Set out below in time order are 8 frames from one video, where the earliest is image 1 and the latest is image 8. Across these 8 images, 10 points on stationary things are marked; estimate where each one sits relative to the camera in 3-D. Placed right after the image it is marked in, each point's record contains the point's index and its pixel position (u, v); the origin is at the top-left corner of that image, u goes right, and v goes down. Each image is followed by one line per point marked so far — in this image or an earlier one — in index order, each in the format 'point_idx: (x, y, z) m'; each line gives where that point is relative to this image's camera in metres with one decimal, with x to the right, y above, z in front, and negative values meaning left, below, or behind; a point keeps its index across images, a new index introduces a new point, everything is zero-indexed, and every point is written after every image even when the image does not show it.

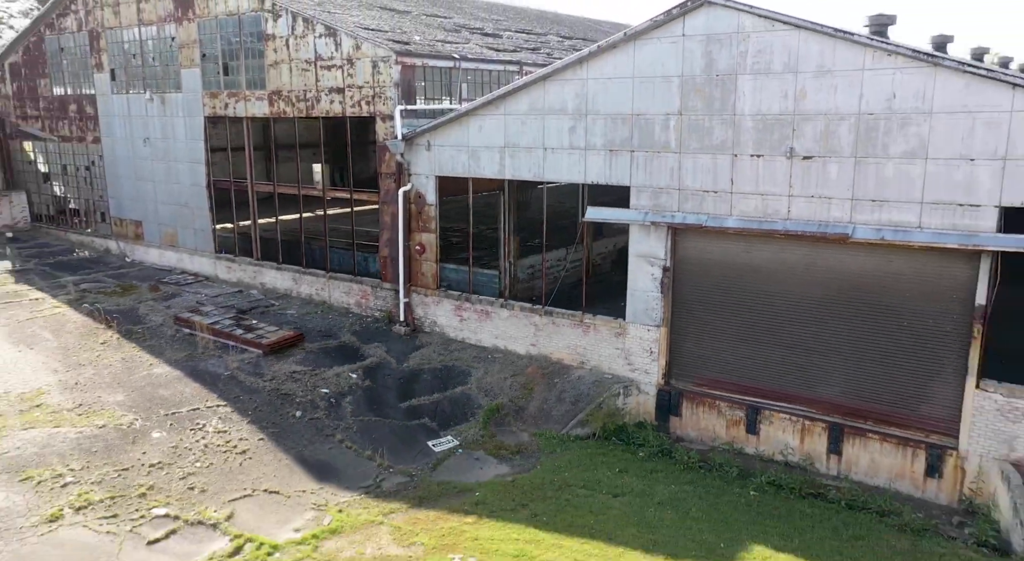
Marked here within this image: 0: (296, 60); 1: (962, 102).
0: (-3.3, +3.4, +12.7) m
1: (+4.0, +1.6, +7.4) m
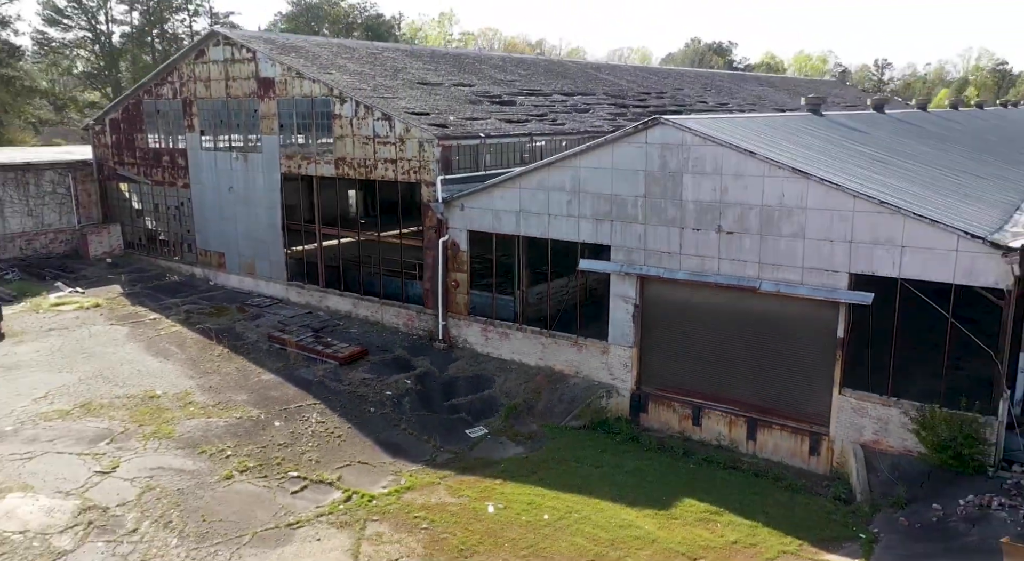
0: (-3.1, +2.9, +16.5) m
1: (+4.2, +1.1, +11.1) m
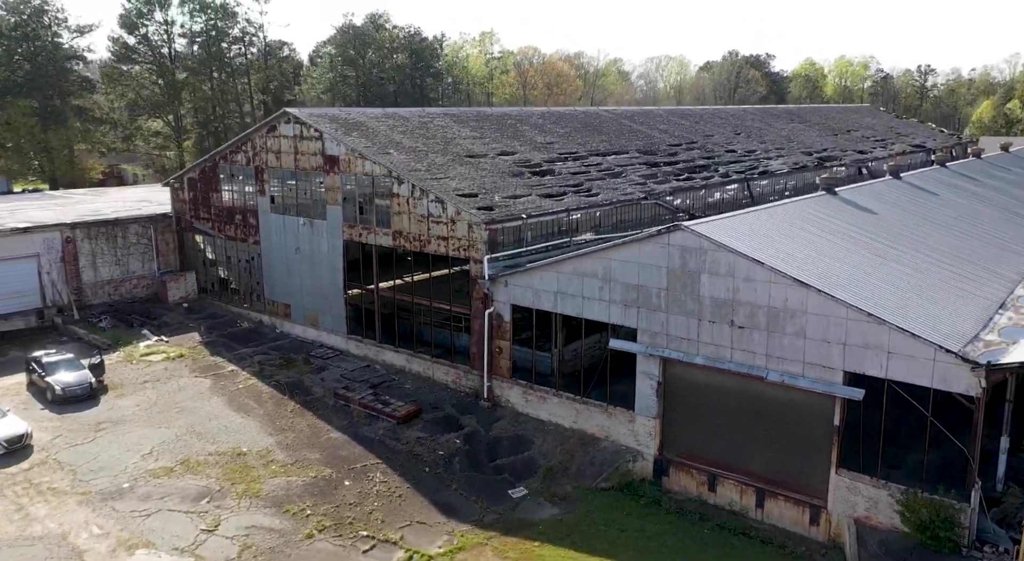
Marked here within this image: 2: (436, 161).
0: (-2.2, +1.5, +18.4) m
1: (+4.8, -0.4, +12.7) m
2: (-1.8, +2.9, +19.8) m
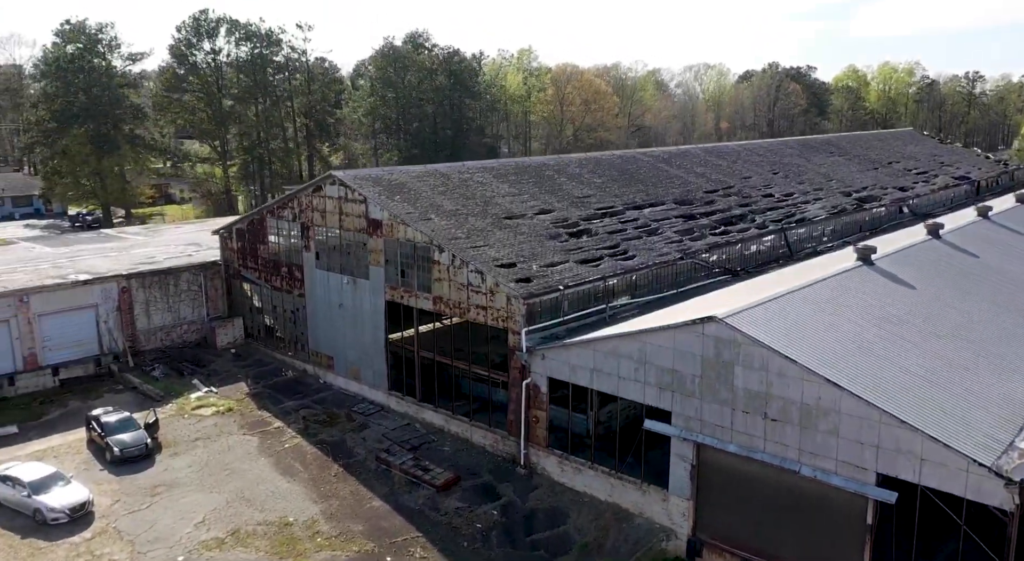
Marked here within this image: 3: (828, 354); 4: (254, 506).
0: (-1.3, 0.0, +19.0) m
1: (+5.4, -2.0, +13.0) m
2: (-0.9, +1.4, +20.3) m
3: (+5.4, -1.2, +14.0) m
4: (-5.3, -4.6, +16.8) m
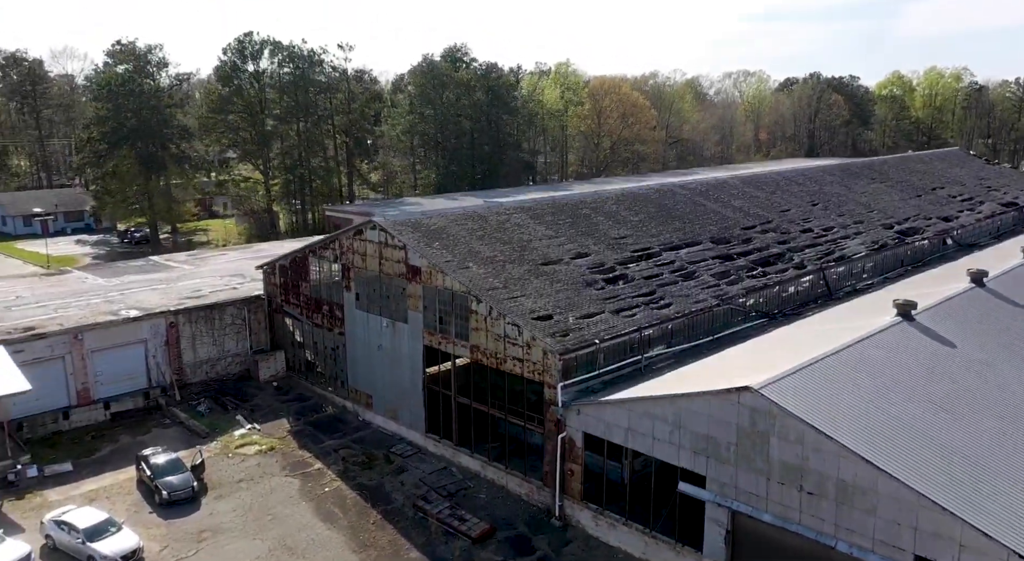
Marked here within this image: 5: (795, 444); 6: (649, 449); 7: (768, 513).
0: (-0.5, -1.2, +19.2) m
1: (+6.0, -3.3, +13.0) m
2: (0.0, +0.2, +20.6) m
3: (+6.0, -2.5, +14.0) m
4: (-4.6, -5.8, +17.3) m
5: (+4.8, -2.8, +14.0) m
6: (+2.7, -3.4, +16.4) m
7: (+4.5, -4.1, +14.6) m
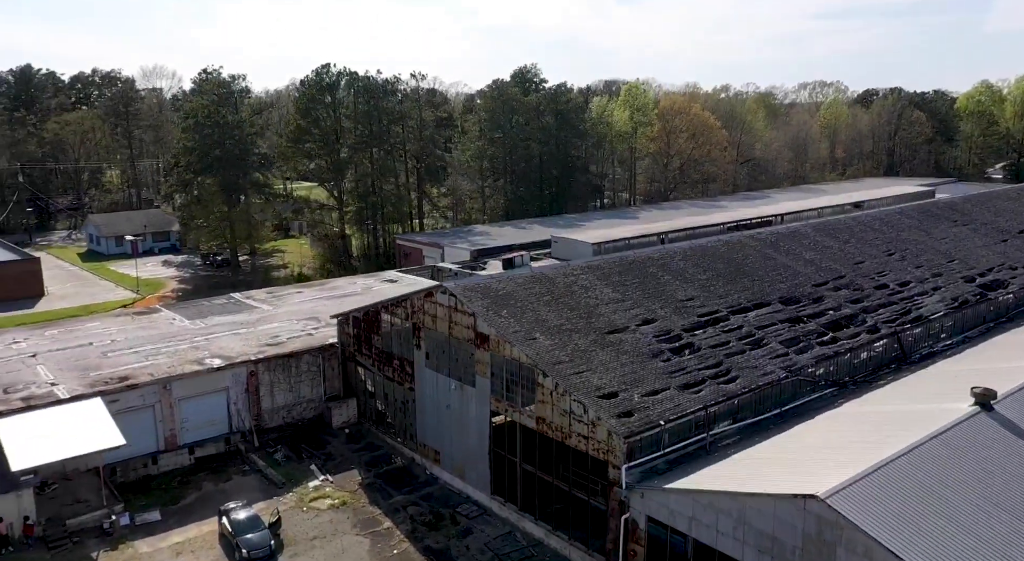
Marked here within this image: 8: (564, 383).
0: (+1.1, -3.0, +19.6) m
1: (+7.0, -5.2, +12.8) m
2: (+1.7, -1.6, +20.9) m
3: (+7.1, -4.4, +13.9) m
4: (-3.2, -7.5, +18.0) m
5: (+5.9, -4.7, +14.0) m
6: (+4.0, -5.2, +16.5) m
7: (+5.6, -6.0, +14.6) m
8: (+1.2, -2.4, +19.4) m
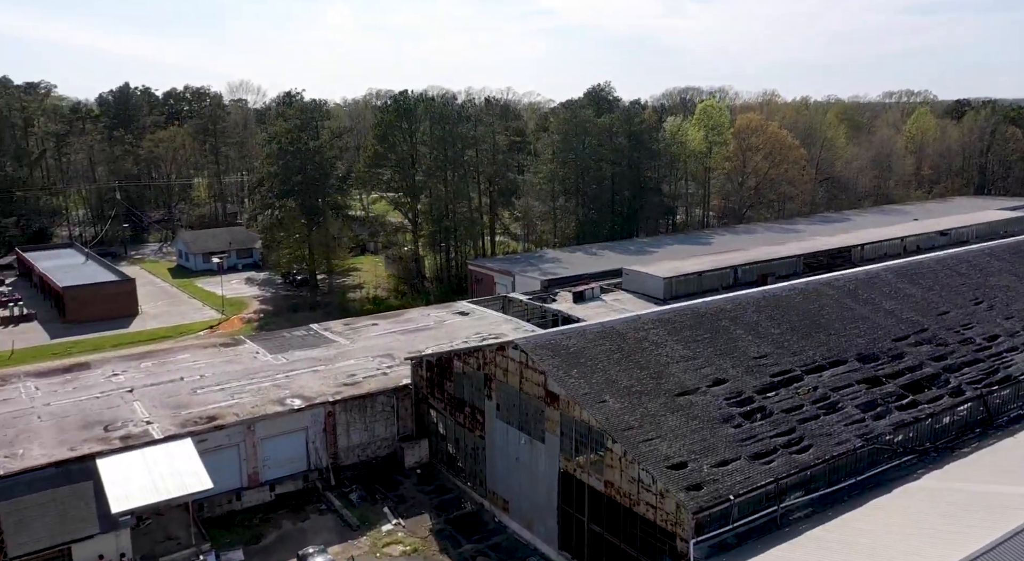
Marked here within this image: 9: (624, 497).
0: (+2.7, -4.6, +19.8) m
1: (+8.0, -7.0, +12.5) m
2: (+3.5, -3.3, +21.0) m
3: (+8.2, -6.2, +13.6) m
4: (-1.8, -9.1, +18.6) m
5: (+7.0, -6.4, +13.8) m
6: (+5.3, -6.9, +16.4) m
7: (+6.8, -7.8, +14.4) m
8: (+2.9, -4.0, +19.5) m
9: (+2.7, -5.3, +20.0) m
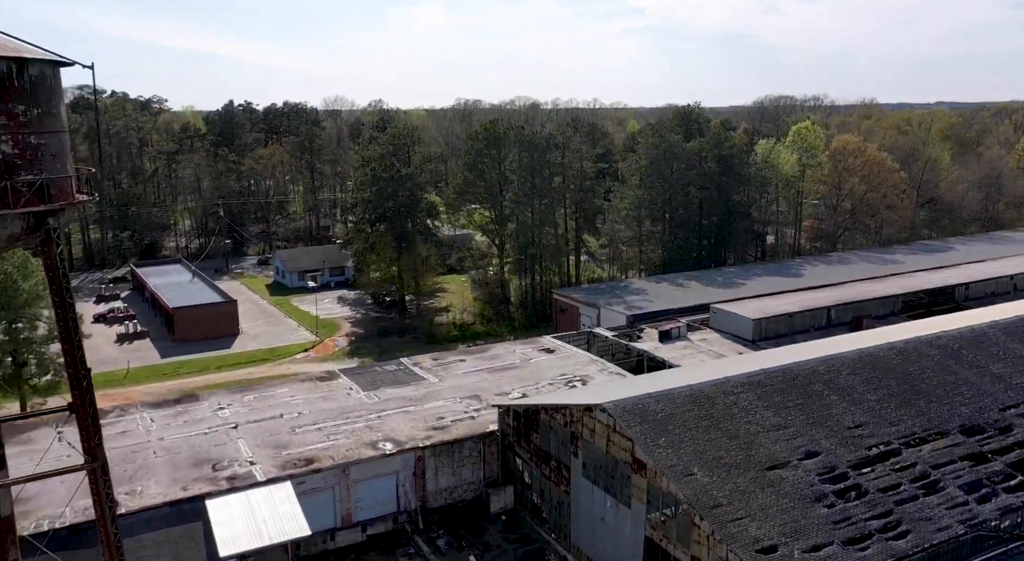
0: (+4.8, -6.5, +19.6) m
1: (+9.2, -9.0, +11.9) m
2: (+5.7, -5.1, +20.8) m
3: (+9.6, -8.2, +12.9) m
4: (+0.1, -10.8, +18.9) m
5: (+8.4, -8.4, +13.2) m
6: (+7.0, -8.8, +16.1) m
7: (+8.2, -9.7, +13.9) m
8: (+4.9, -5.9, +19.4) m
9: (+4.8, -7.1, +19.8) m
